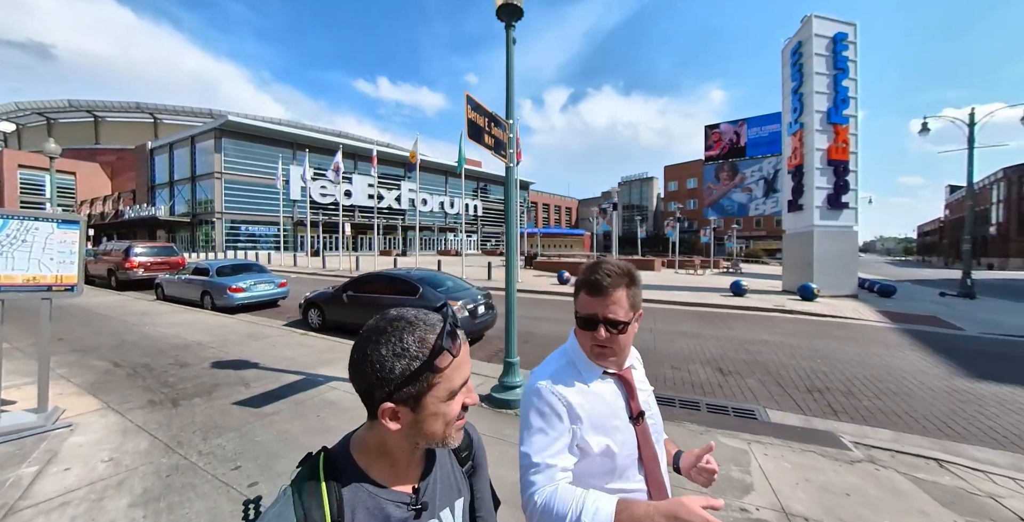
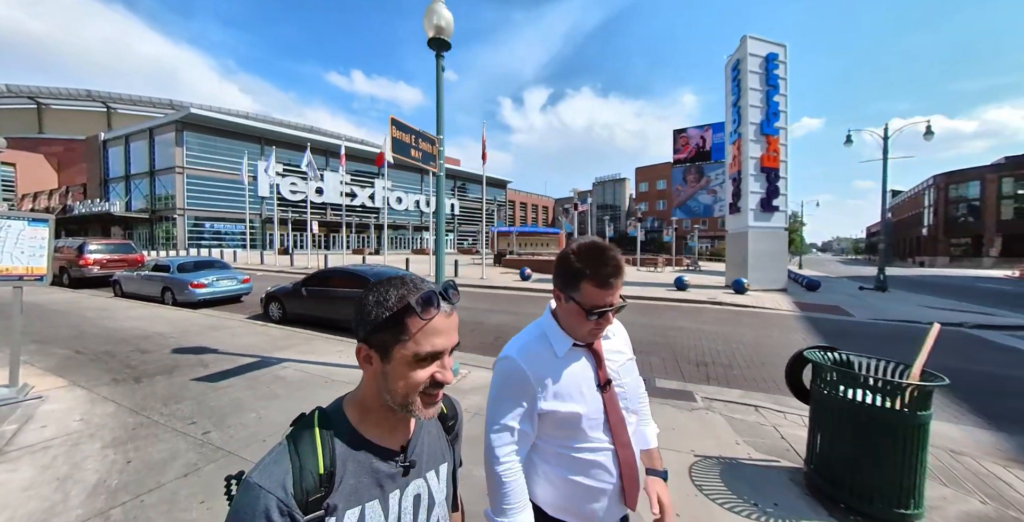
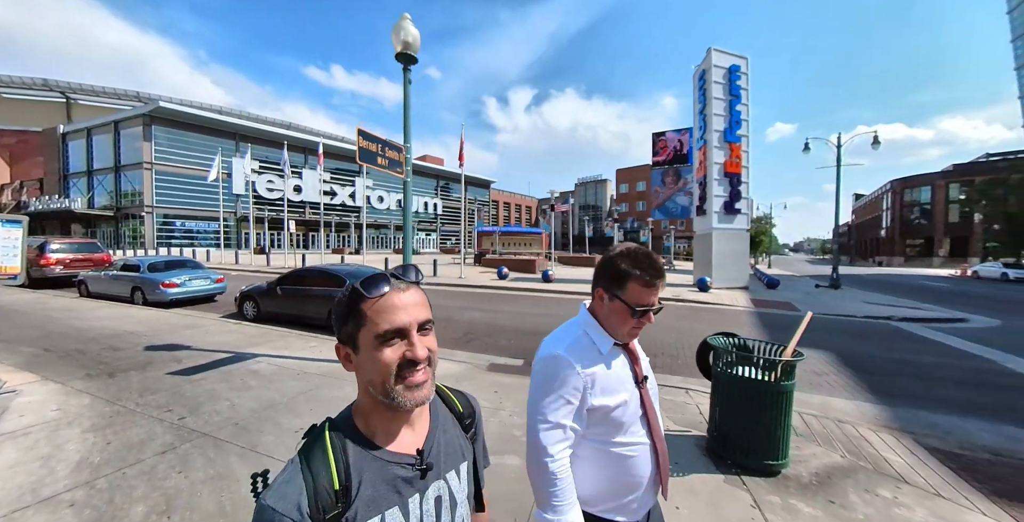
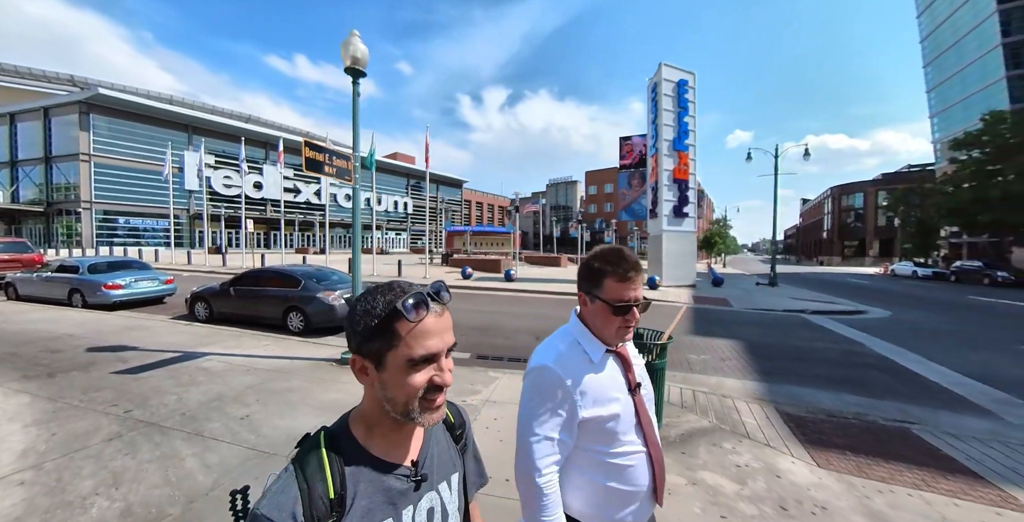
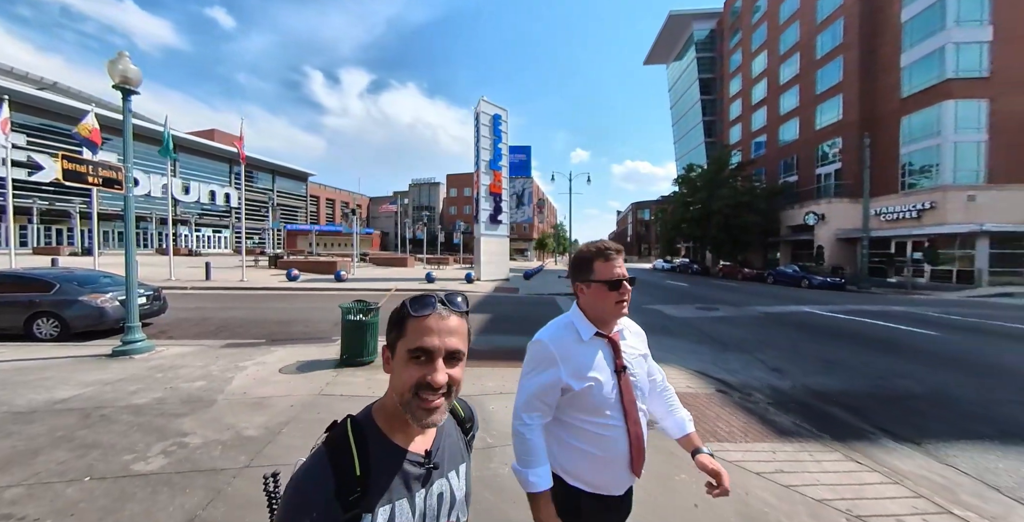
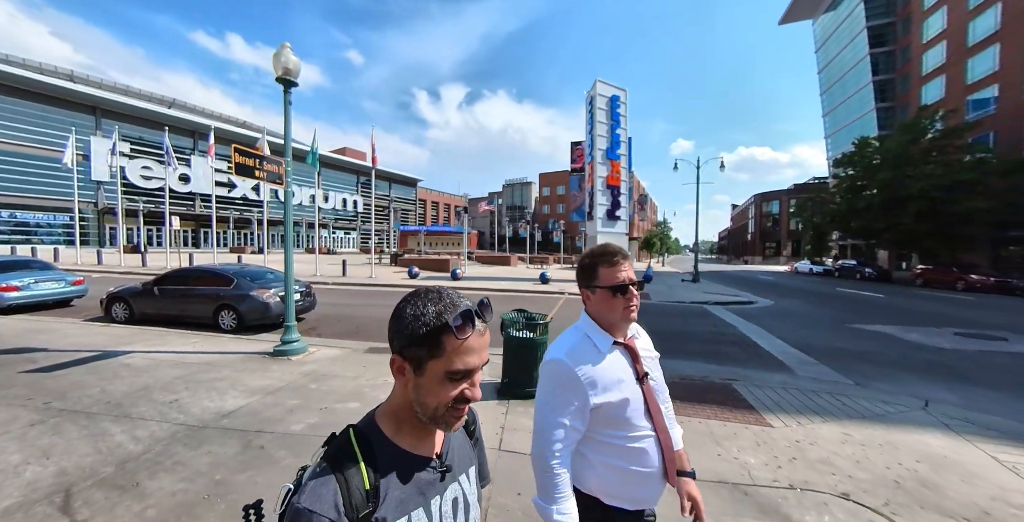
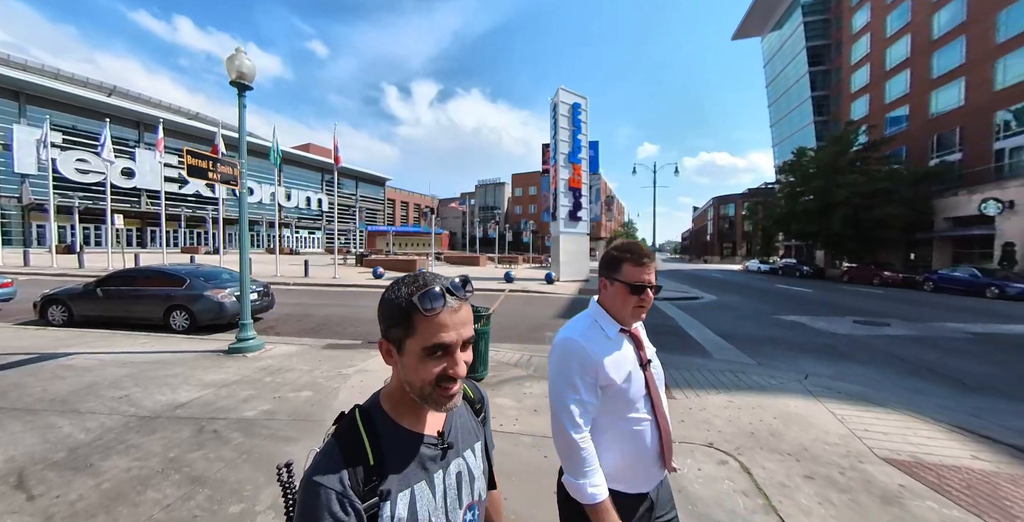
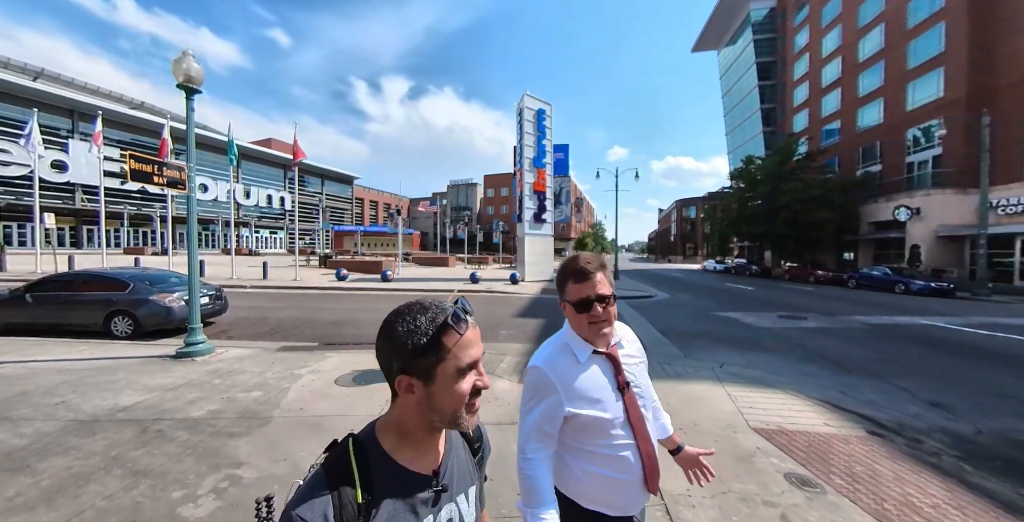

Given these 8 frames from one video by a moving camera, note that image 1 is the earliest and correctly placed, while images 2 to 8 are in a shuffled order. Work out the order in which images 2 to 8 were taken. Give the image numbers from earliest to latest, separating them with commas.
2, 3, 4, 6, 7, 8, 5
